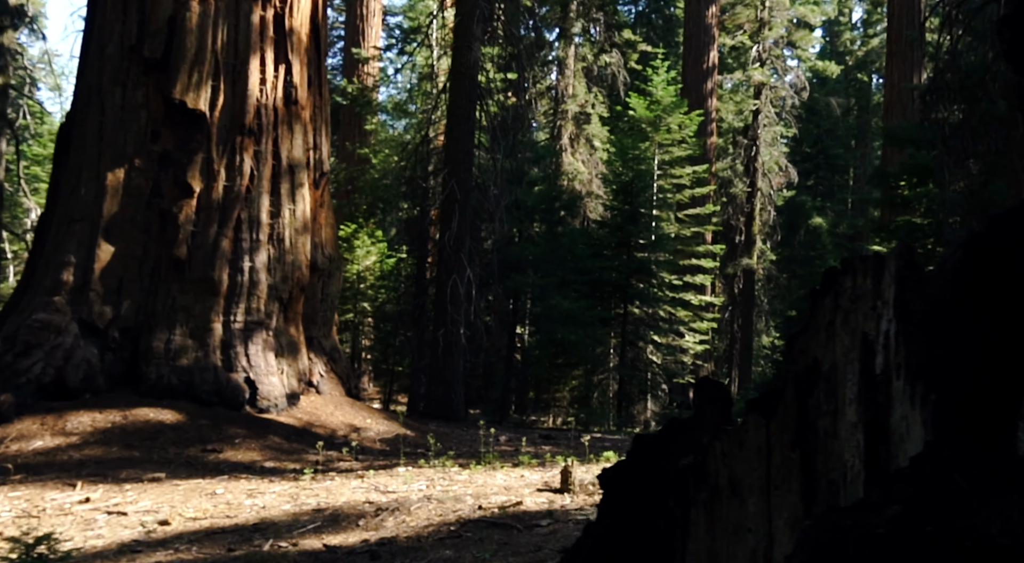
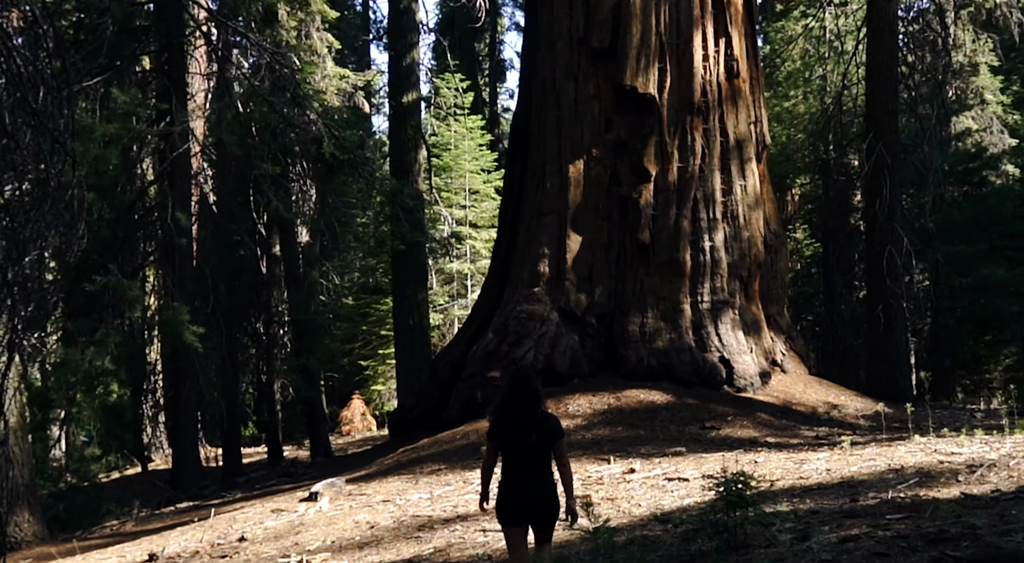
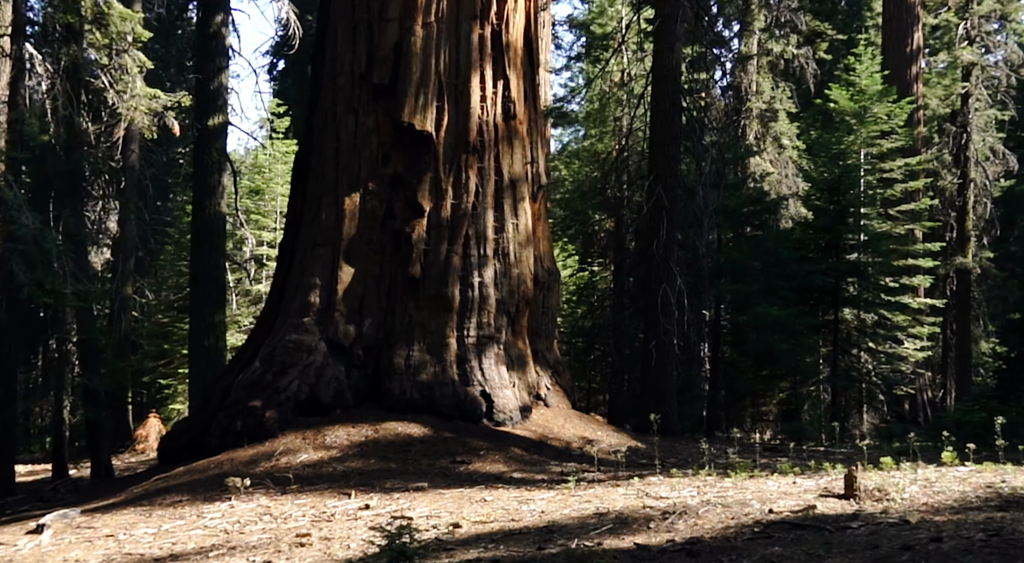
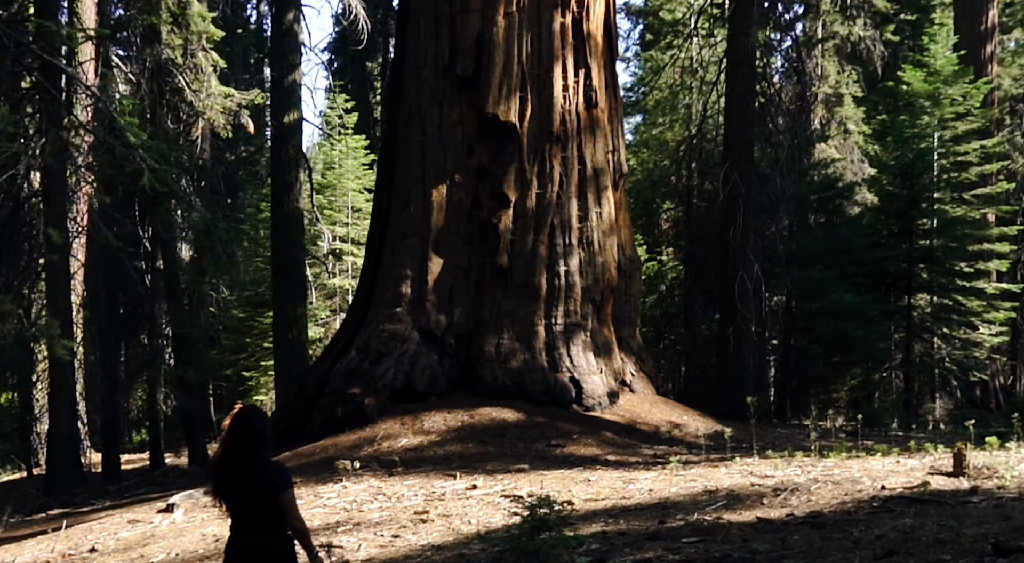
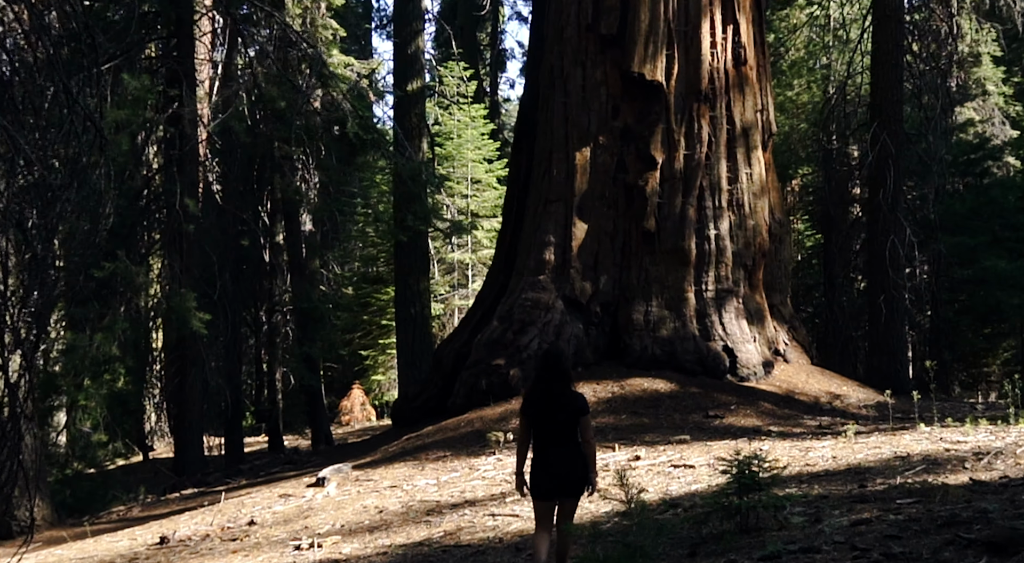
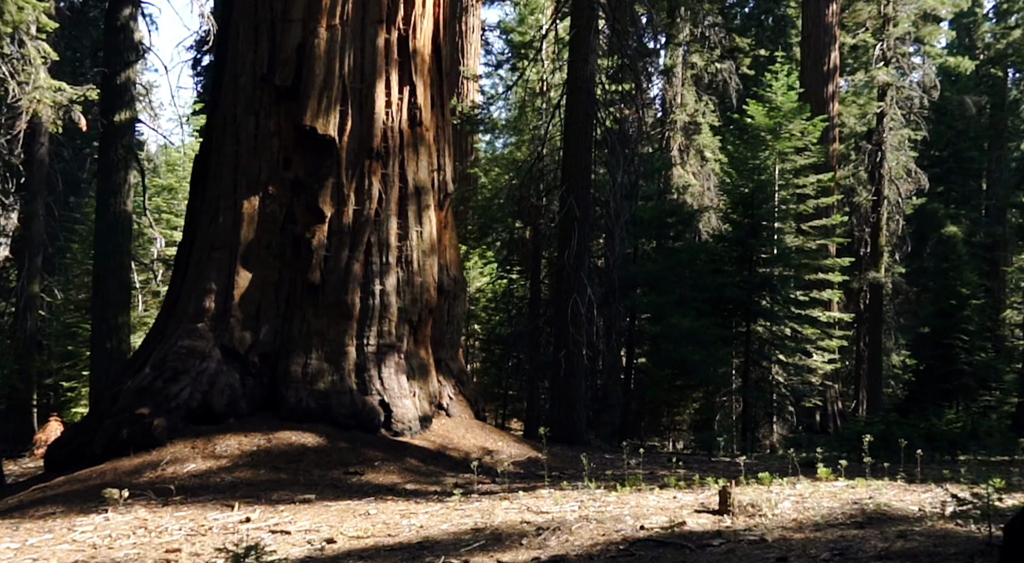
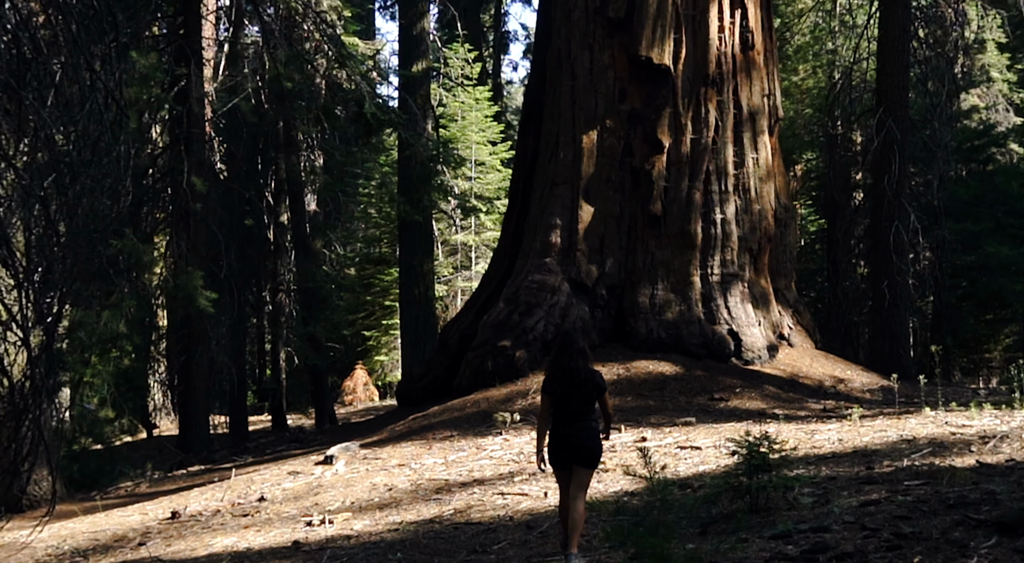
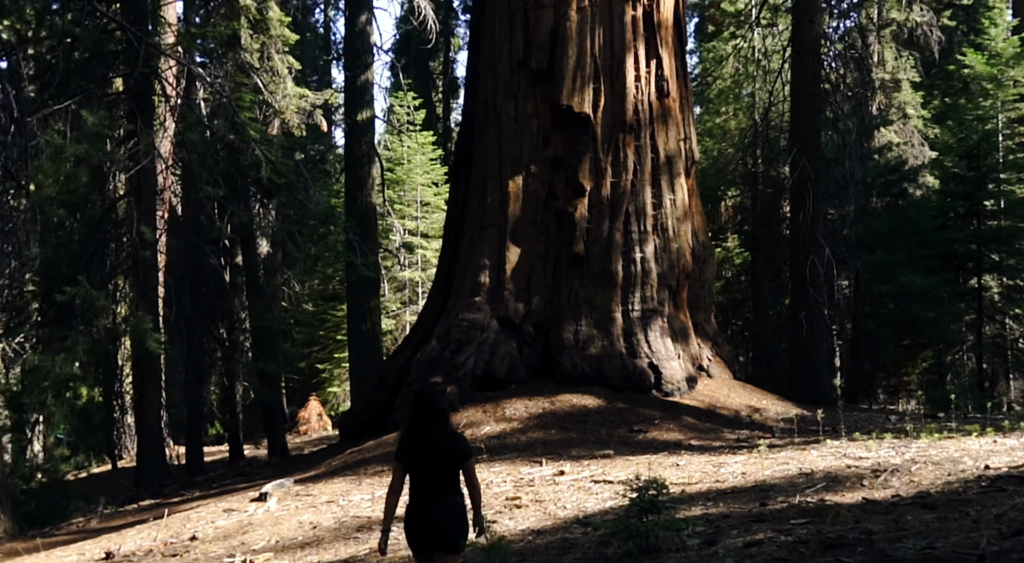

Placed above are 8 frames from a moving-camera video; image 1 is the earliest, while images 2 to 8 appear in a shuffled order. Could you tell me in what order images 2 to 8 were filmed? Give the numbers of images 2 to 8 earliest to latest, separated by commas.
6, 3, 4, 8, 2, 5, 7
